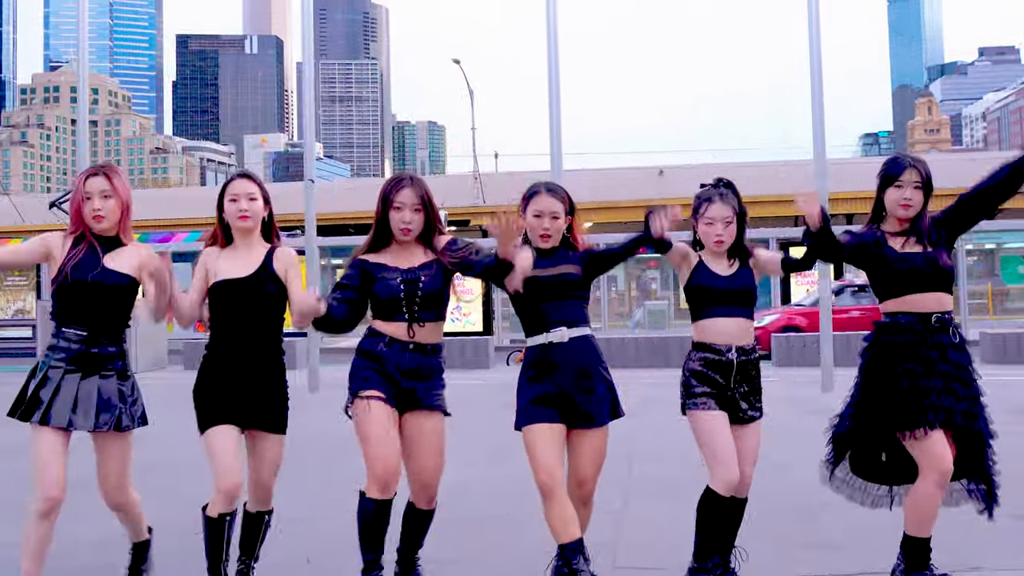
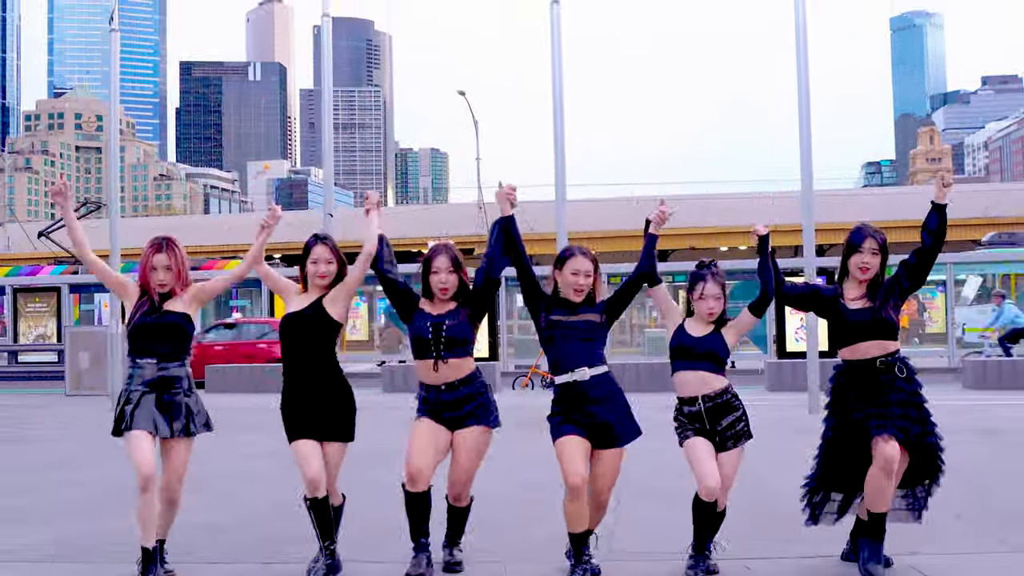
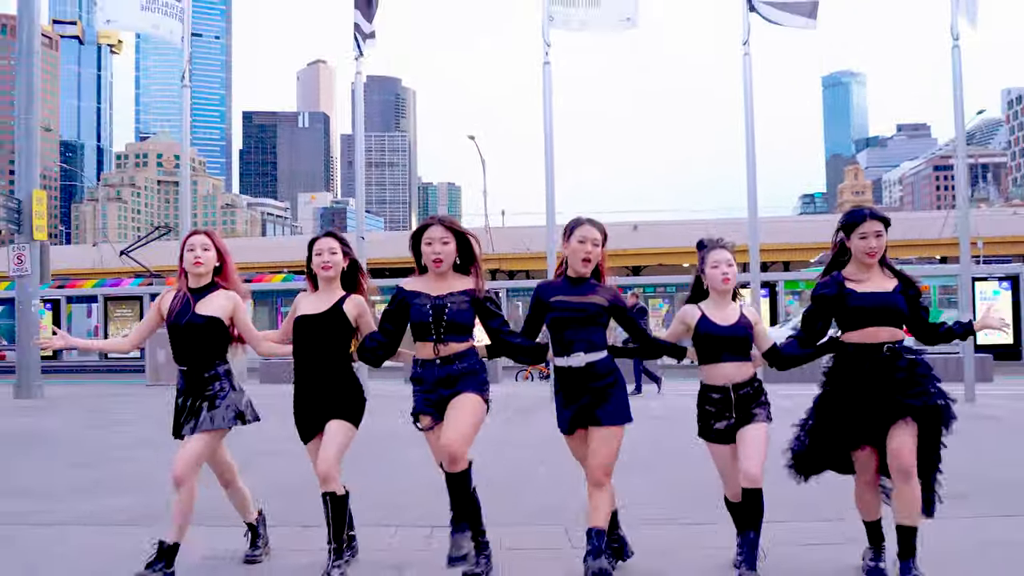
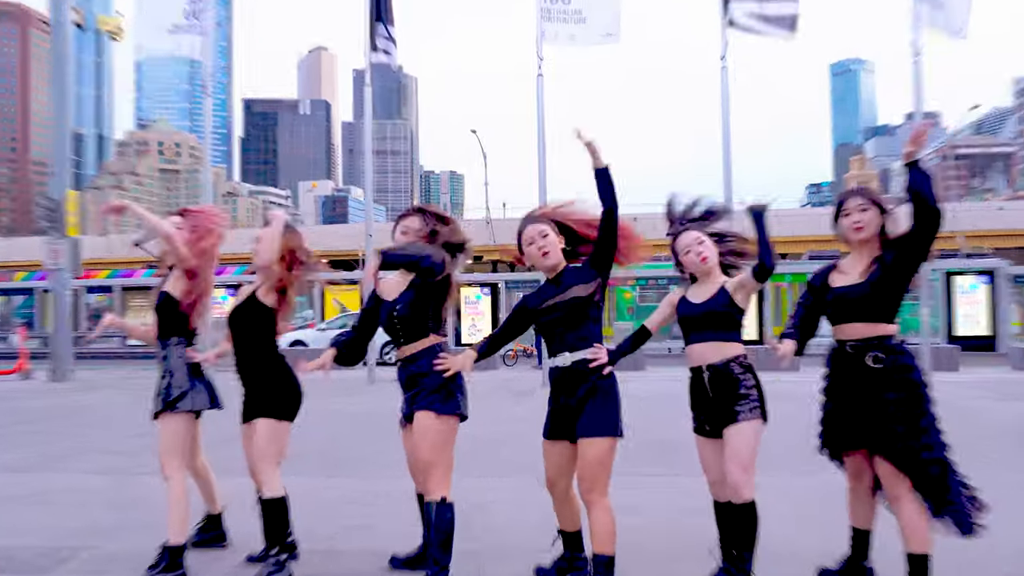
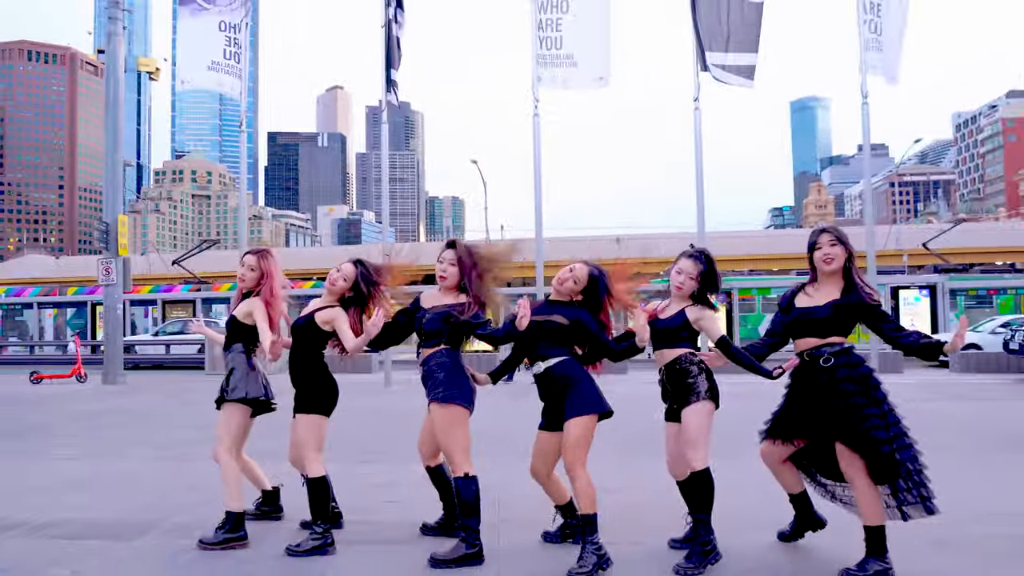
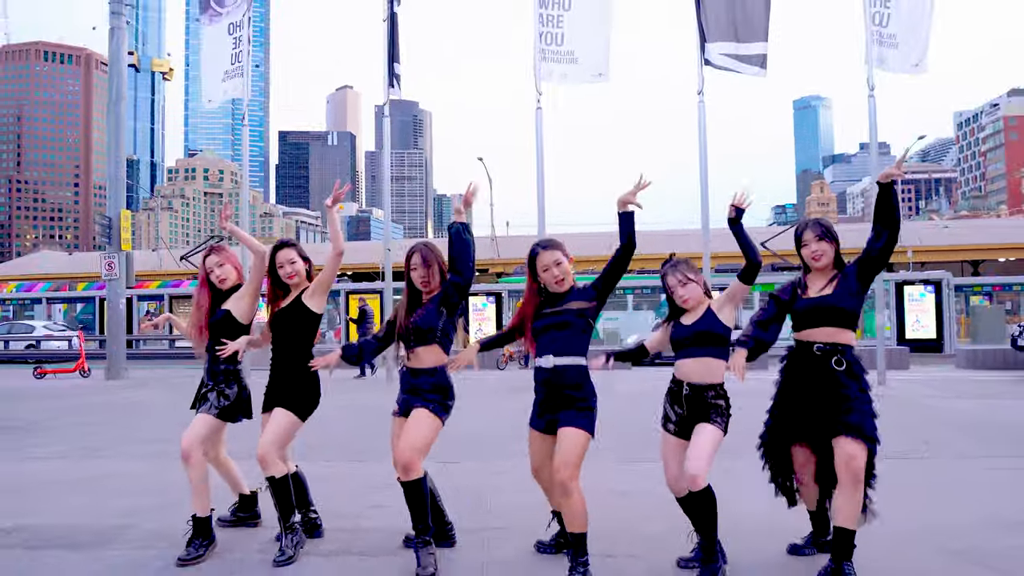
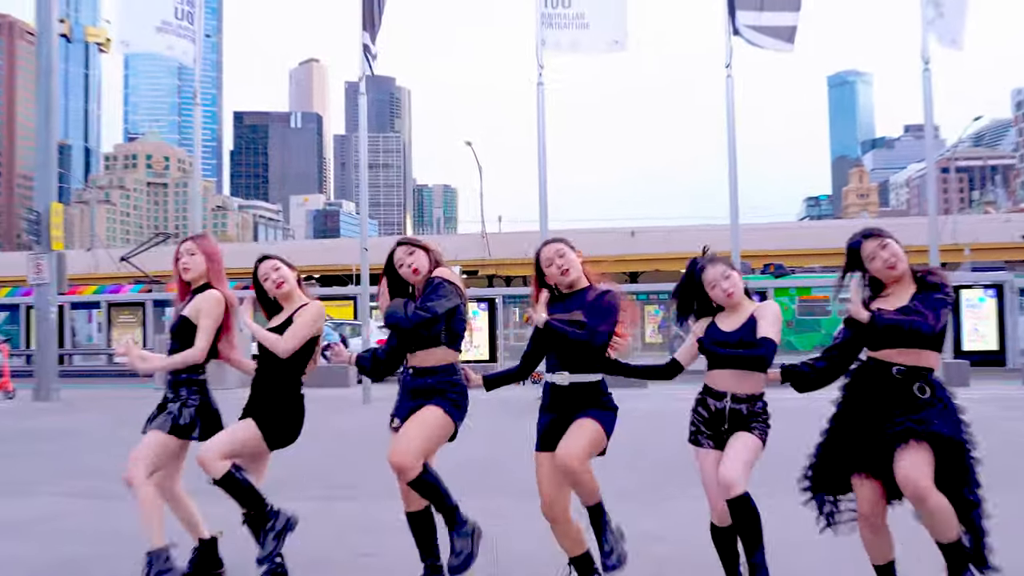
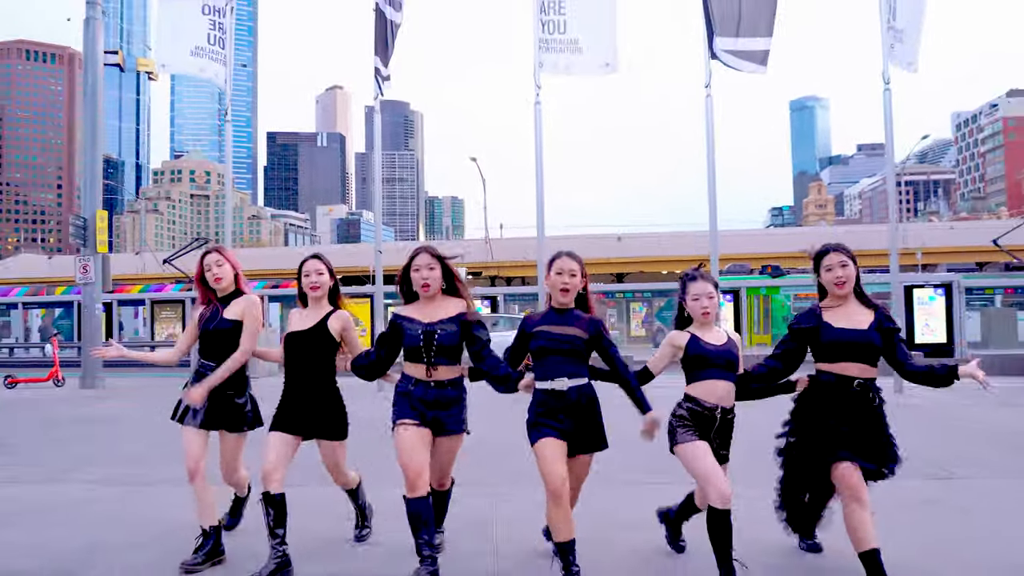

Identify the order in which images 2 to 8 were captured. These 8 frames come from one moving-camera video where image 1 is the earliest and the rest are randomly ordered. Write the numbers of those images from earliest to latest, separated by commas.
2, 3, 8, 7, 5, 4, 6
